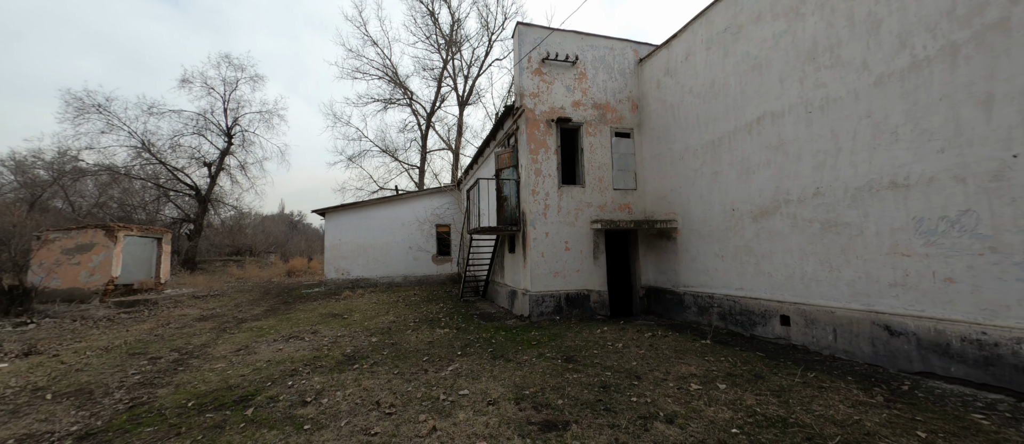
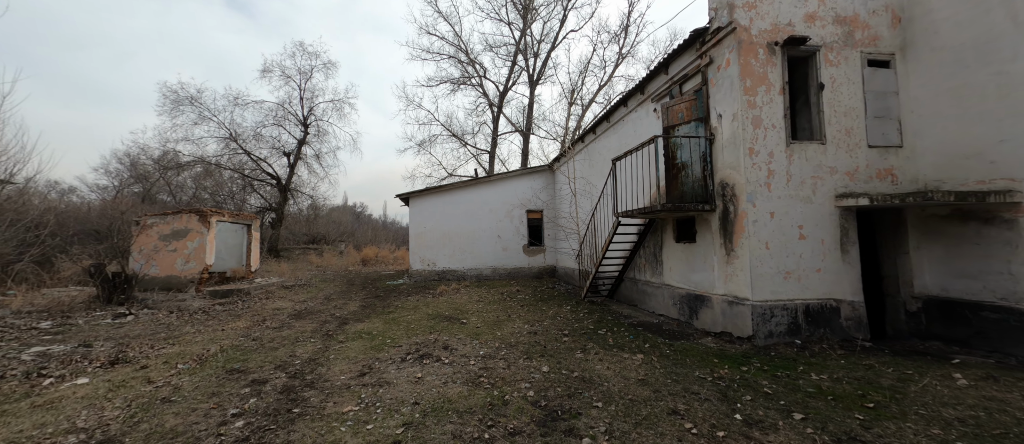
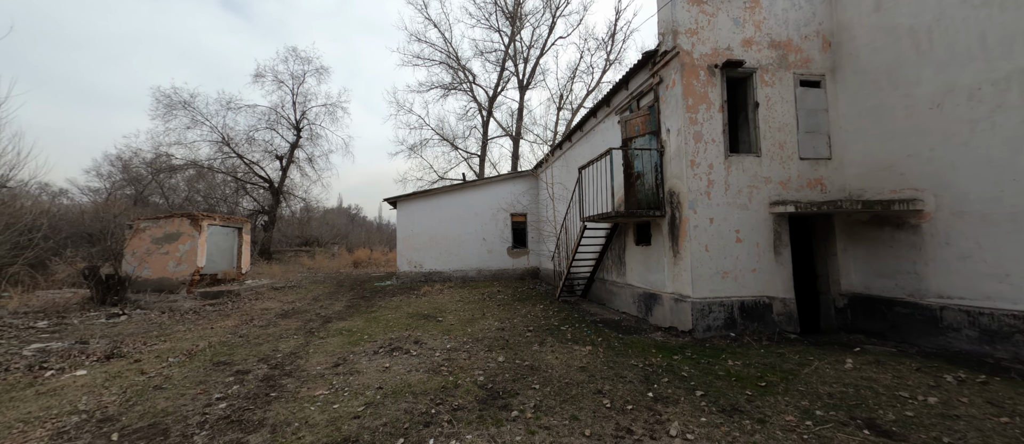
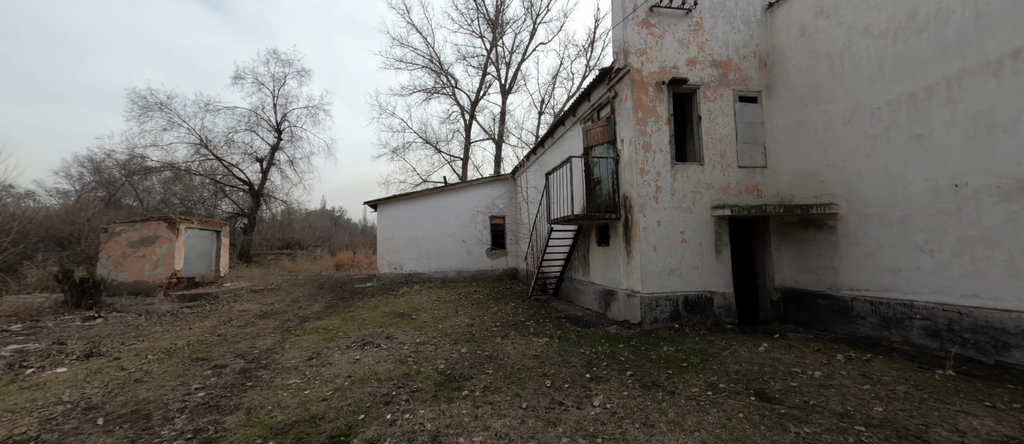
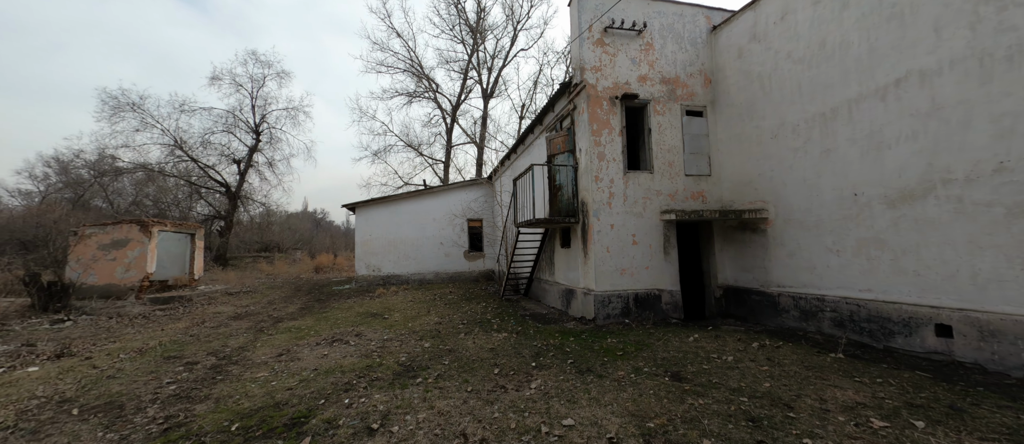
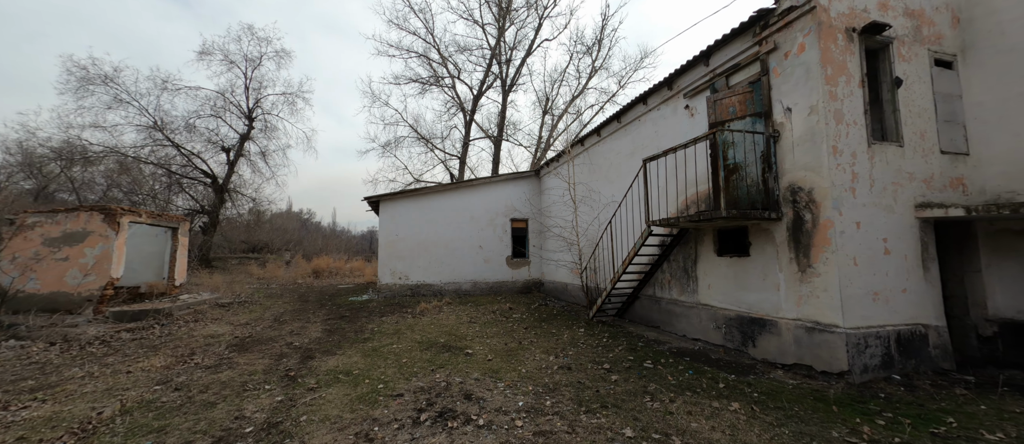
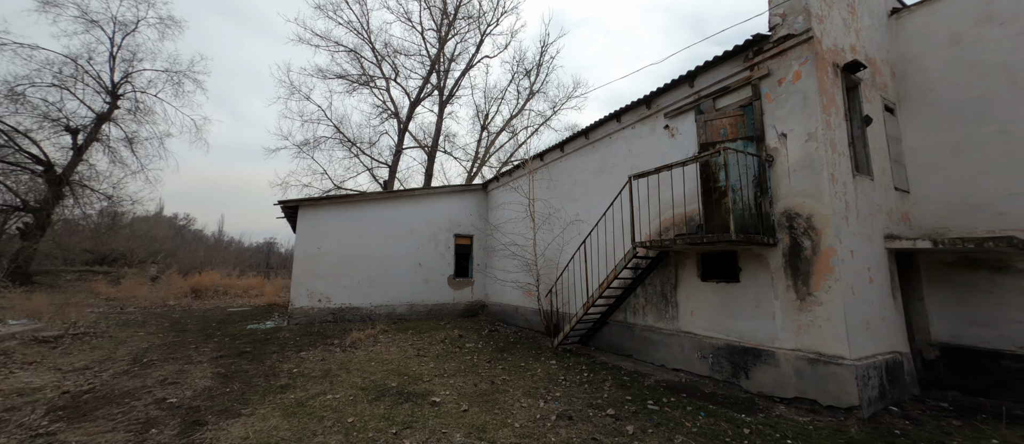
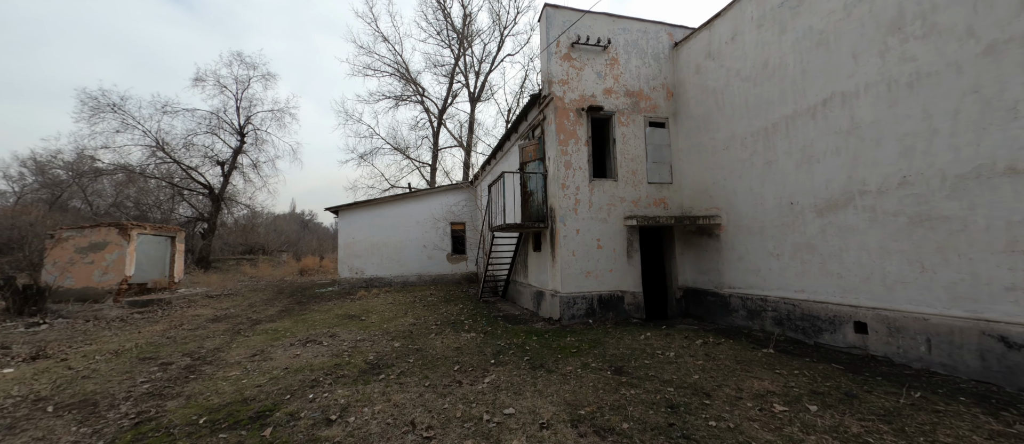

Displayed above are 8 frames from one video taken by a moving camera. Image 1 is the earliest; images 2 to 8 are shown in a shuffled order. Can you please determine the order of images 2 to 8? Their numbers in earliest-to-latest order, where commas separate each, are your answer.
8, 5, 4, 3, 2, 6, 7
